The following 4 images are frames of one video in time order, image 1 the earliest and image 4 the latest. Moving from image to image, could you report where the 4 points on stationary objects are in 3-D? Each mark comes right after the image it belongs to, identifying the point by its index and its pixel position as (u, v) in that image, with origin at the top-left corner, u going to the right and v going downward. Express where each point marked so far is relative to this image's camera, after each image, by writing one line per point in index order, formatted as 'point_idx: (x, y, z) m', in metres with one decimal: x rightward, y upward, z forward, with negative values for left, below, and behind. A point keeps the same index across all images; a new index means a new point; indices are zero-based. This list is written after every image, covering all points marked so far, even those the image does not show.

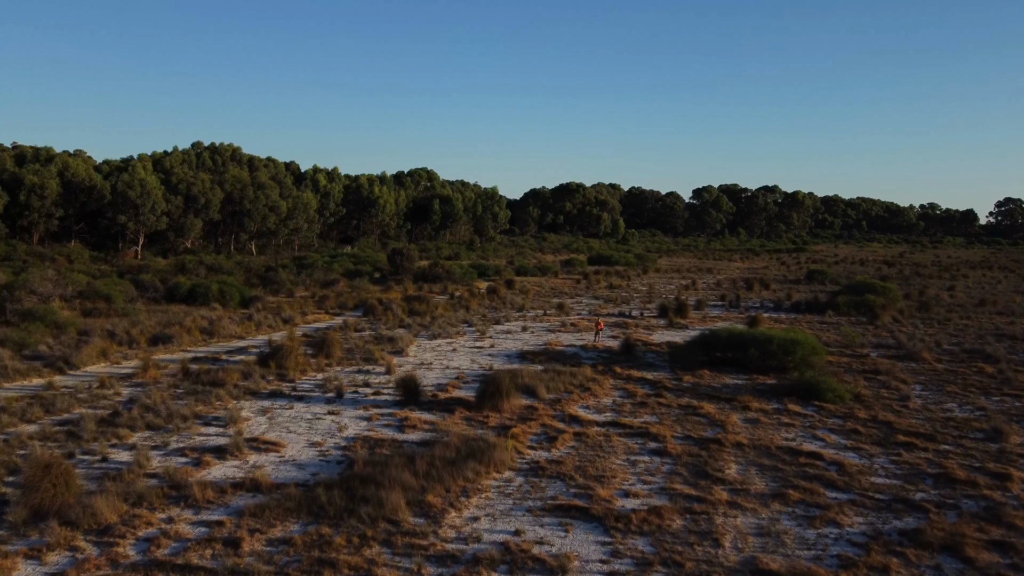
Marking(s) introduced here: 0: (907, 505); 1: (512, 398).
0: (+4.6, -2.5, +8.3) m
1: (0.0, -1.9, +12.3) m
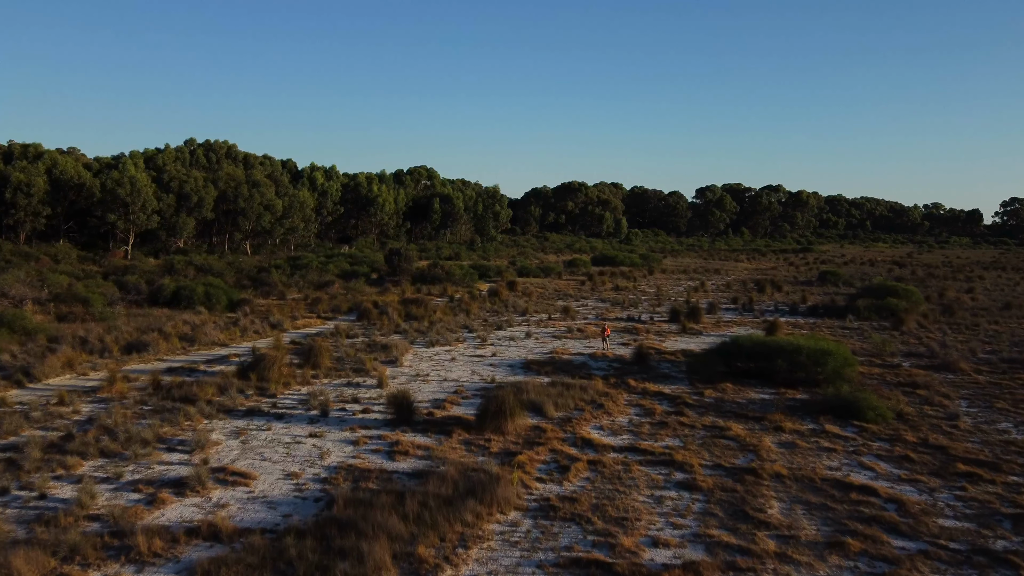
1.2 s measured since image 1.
0: (+4.7, -2.6, +6.9) m
1: (+0.1, -2.0, +11.0) m
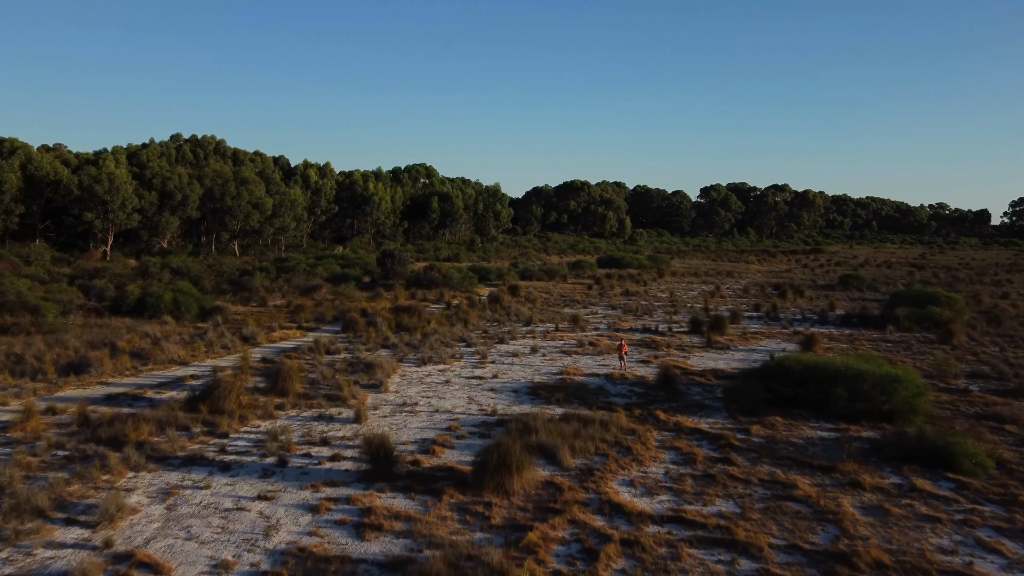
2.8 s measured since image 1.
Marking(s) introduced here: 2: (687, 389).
0: (+4.7, -2.9, +4.6) m
1: (+0.1, -2.2, +8.6) m
2: (+3.4, -1.9, +13.7) m
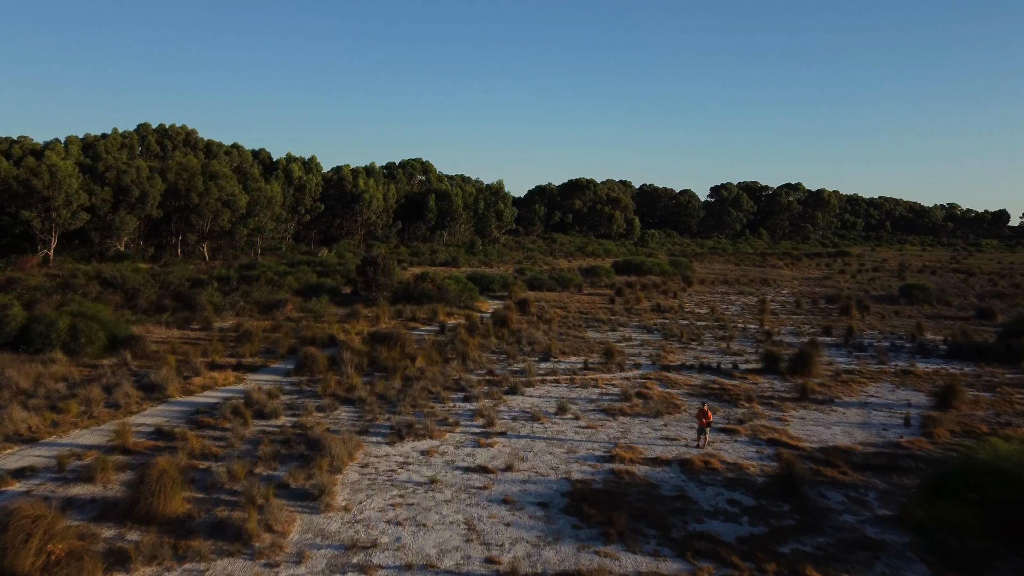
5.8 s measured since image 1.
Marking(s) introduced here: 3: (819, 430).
0: (+5.1, -3.4, -0.7) m
1: (+0.5, -2.8, +3.3) m
2: (+3.7, -2.5, +8.4) m
3: (+4.9, -2.2, +11.4) m
